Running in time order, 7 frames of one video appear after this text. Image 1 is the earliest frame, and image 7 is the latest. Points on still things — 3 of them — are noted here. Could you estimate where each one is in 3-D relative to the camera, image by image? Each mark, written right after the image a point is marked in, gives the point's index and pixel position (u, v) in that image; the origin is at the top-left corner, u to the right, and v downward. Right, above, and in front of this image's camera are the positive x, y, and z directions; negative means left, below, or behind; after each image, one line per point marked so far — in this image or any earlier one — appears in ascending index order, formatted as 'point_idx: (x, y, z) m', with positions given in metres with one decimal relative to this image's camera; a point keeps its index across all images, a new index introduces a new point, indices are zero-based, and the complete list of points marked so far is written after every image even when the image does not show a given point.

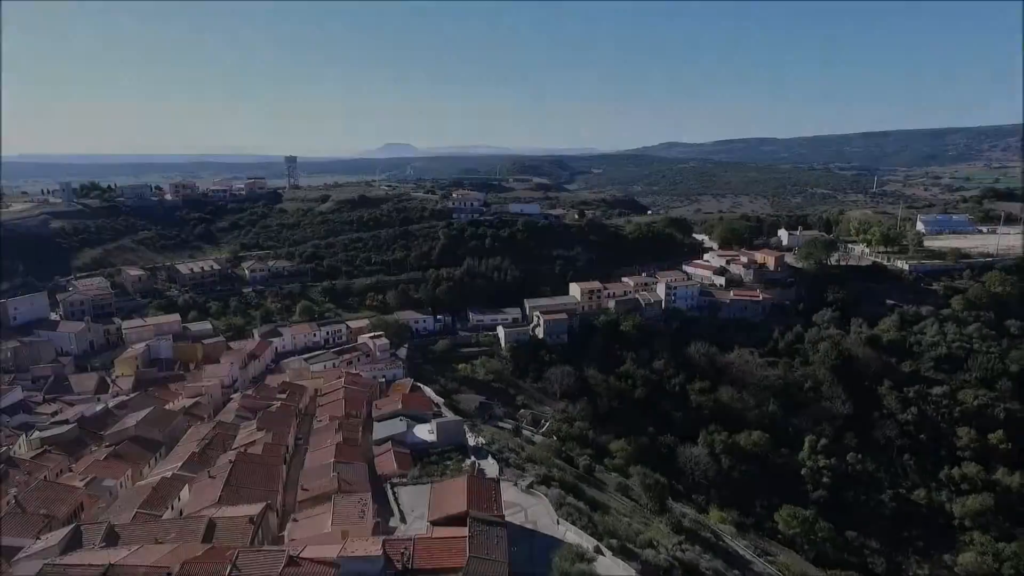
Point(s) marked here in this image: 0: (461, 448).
0: (-1.5, -4.9, +18.4) m
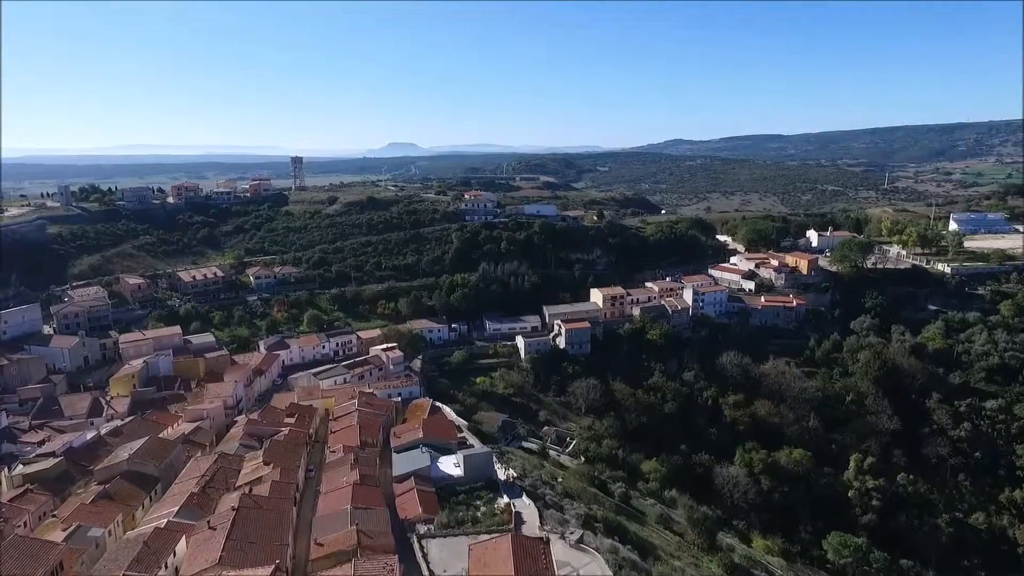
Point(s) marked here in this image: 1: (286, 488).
0: (-0.6, -5.3, +16.4) m
1: (-5.8, -5.1, +15.6) m
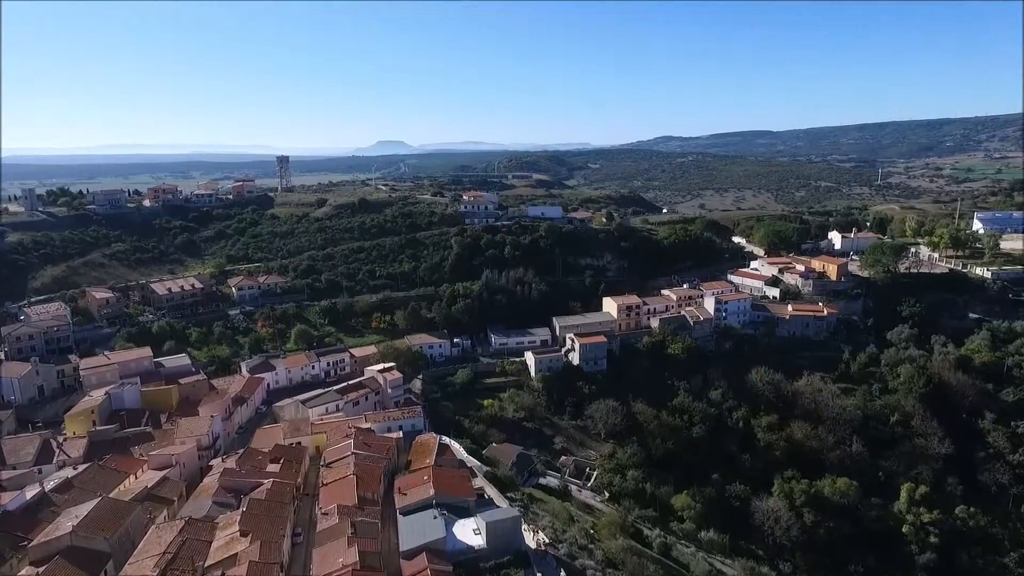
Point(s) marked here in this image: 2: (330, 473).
0: (+0.2, -5.9, +13.4) m
1: (-5.0, -5.8, +12.5) m
2: (-5.1, -5.2, +17.2) m
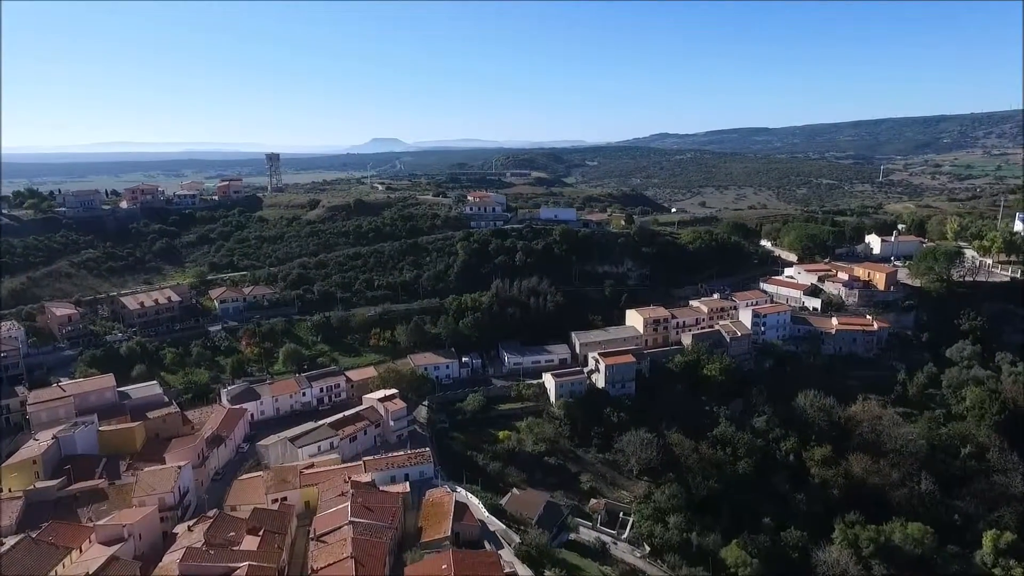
0: (+1.1, -6.6, +9.9) m
1: (-4.1, -6.5, +9.0) m
2: (-4.3, -5.9, +13.7) m
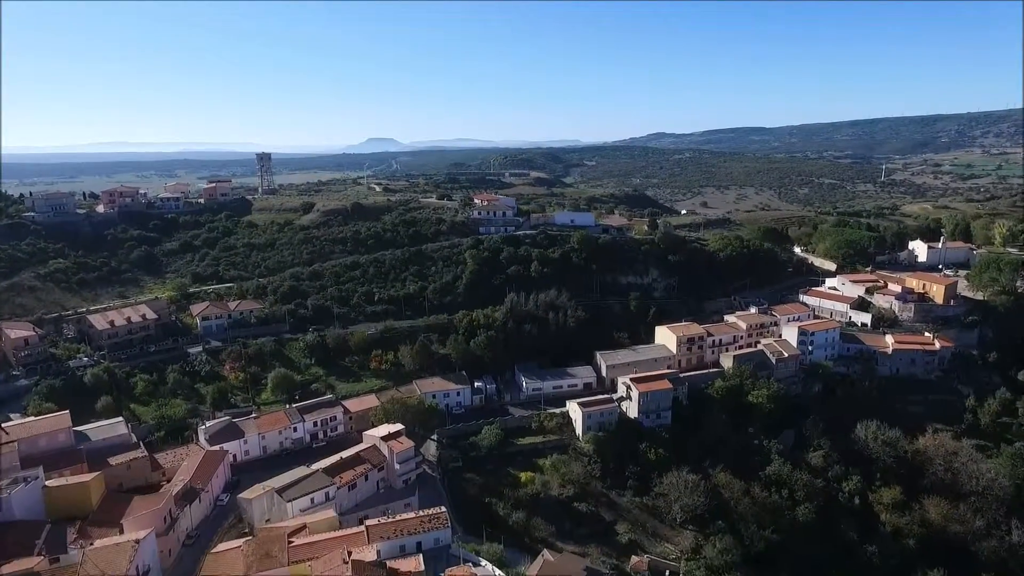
0: (+2.0, -7.3, +6.6) m
1: (-3.2, -7.2, +5.7) m
2: (-3.4, -6.6, +10.4) m
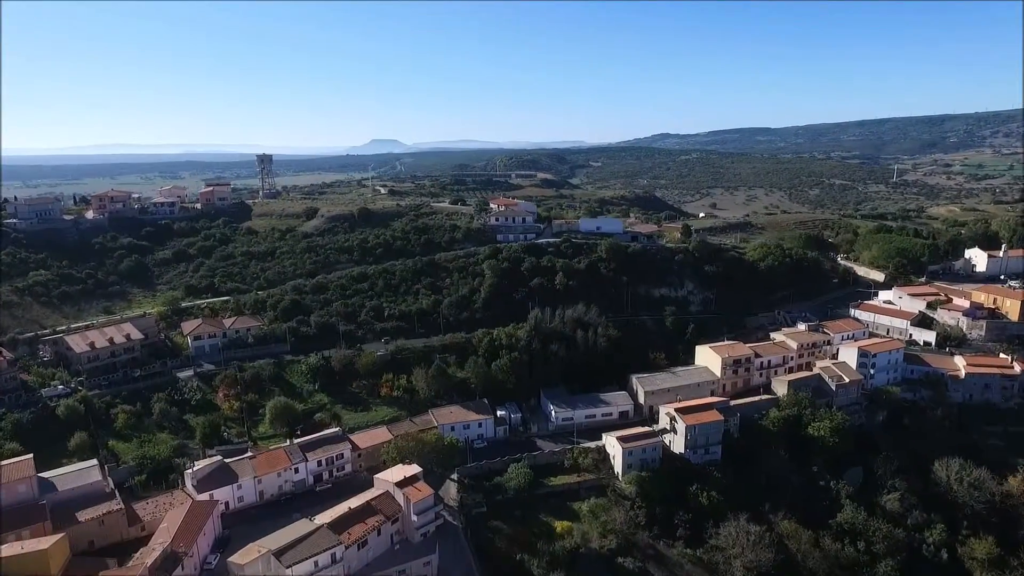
0: (+3.0, -7.9, +3.8) m
1: (-2.2, -7.8, +2.8) m
2: (-2.4, -7.2, +7.6) m
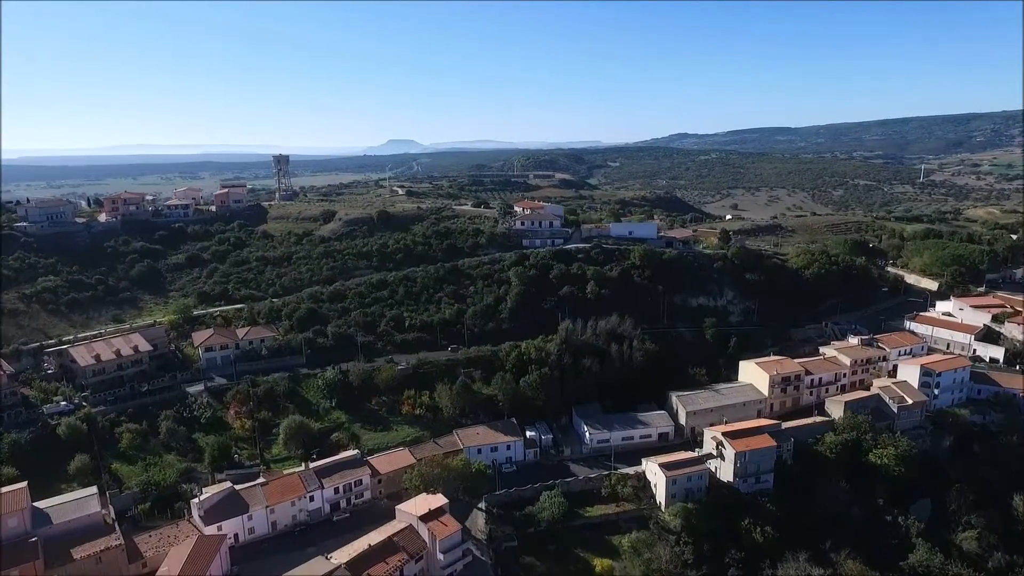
0: (+3.5, -8.3, +2.0) m
1: (-1.7, -8.2, +1.2) m
2: (-1.7, -7.6, +5.9) m
